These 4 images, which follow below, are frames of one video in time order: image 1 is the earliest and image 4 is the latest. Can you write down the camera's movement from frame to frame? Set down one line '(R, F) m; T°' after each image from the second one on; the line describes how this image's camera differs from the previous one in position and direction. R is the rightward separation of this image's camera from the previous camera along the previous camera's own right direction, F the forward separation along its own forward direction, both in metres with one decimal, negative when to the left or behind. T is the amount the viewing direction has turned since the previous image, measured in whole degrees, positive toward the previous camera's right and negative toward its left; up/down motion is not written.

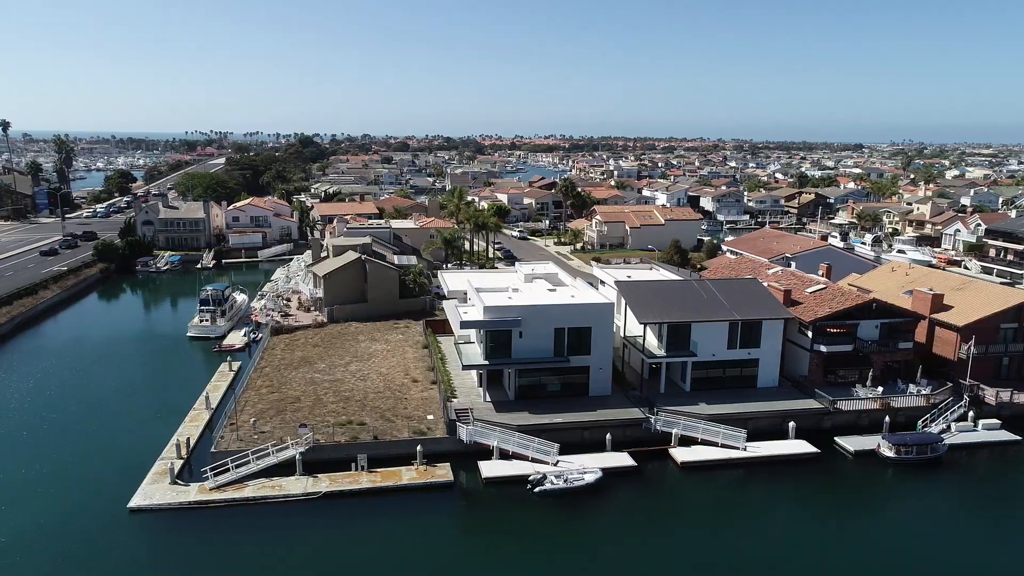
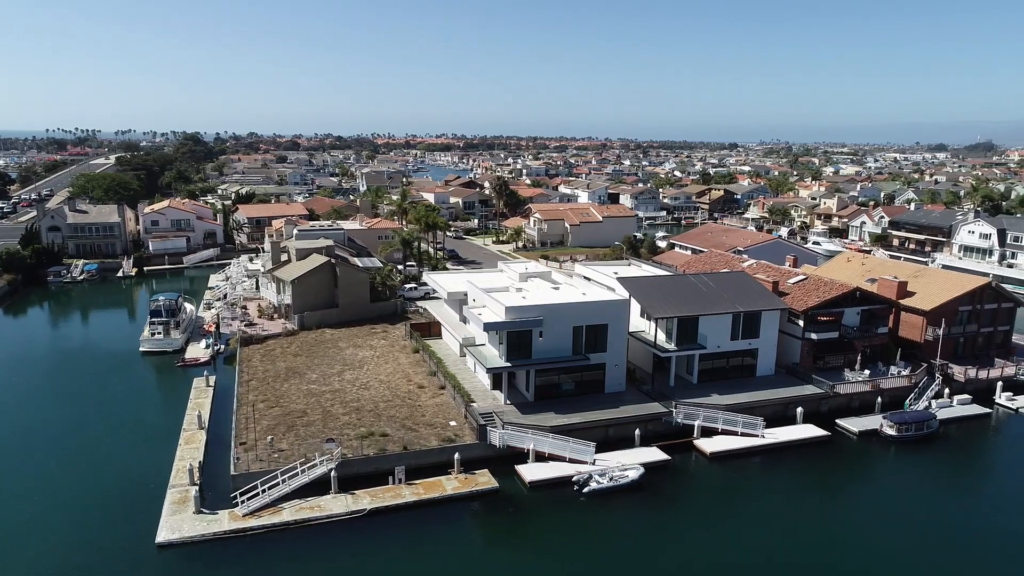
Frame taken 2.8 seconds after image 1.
(-4.6, +0.8) m; +8°
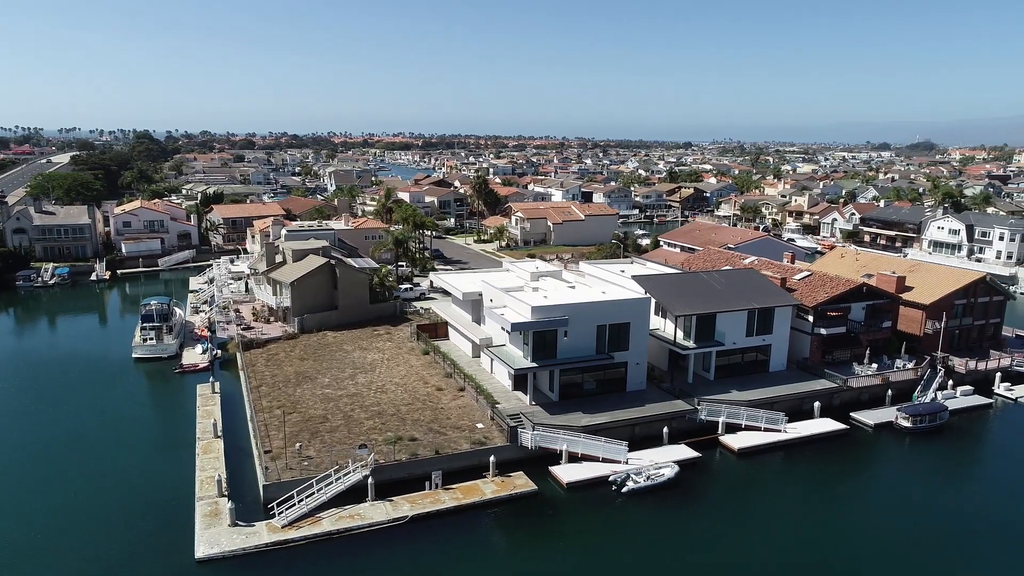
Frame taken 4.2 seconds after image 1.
(-2.4, +0.4) m; +3°
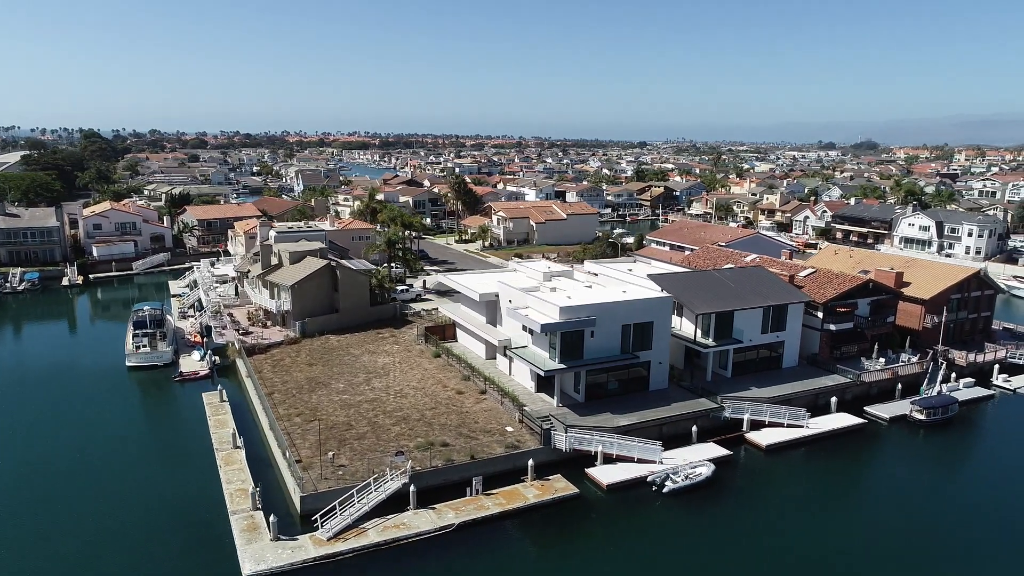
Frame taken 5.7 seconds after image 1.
(-2.5, +0.4) m; +3°
